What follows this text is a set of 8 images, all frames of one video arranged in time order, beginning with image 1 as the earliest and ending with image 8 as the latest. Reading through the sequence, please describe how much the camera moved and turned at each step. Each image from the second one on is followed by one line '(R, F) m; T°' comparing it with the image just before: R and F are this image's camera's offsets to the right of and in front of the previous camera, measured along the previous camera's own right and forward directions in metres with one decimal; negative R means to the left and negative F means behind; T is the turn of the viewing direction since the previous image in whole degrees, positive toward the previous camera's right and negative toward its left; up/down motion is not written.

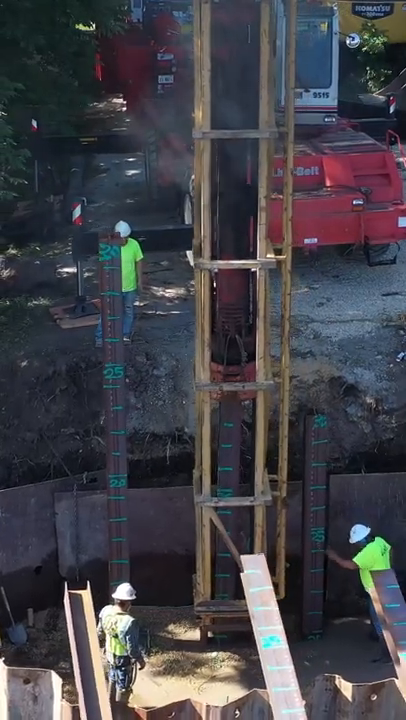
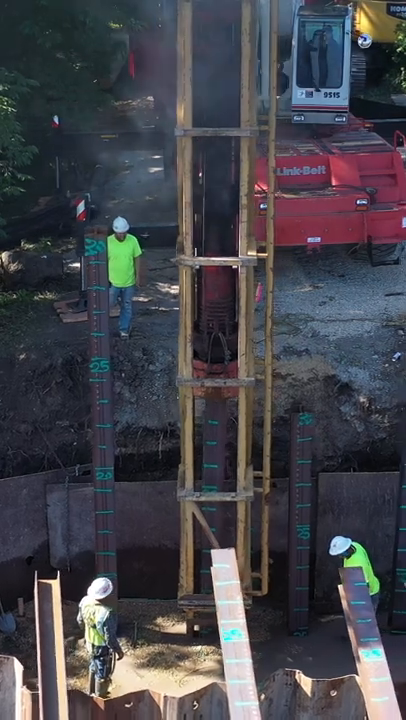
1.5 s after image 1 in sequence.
(+0.5, -0.1) m; -3°
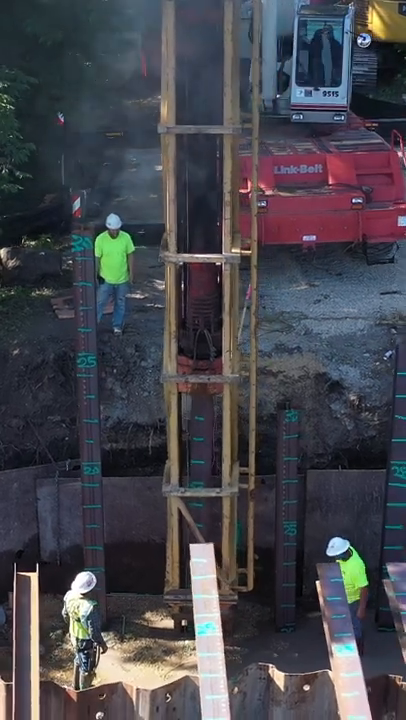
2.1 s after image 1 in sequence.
(+0.3, -0.1) m; -1°
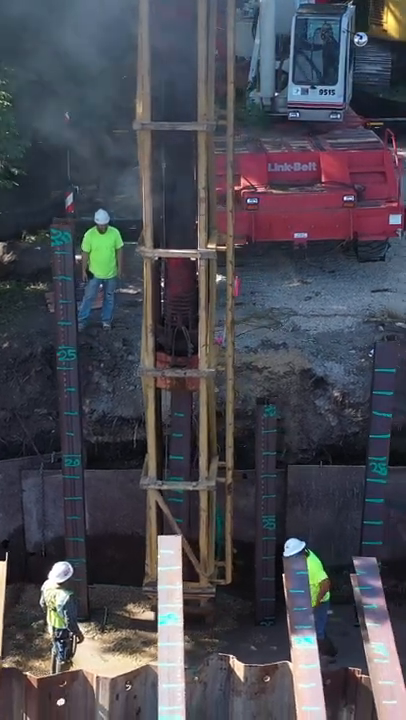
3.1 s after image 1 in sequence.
(+0.4, -0.1) m; -2°
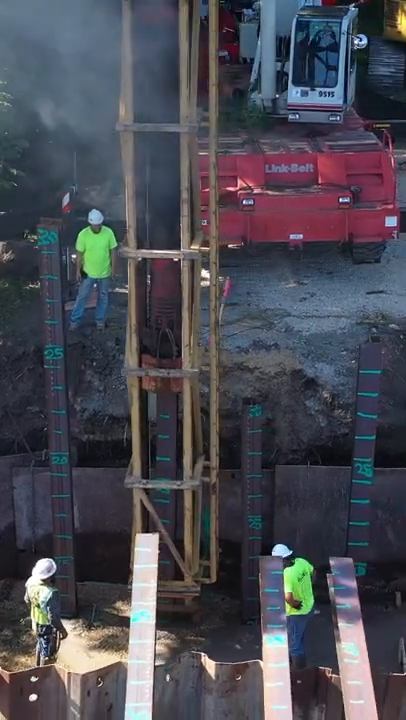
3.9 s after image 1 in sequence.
(+0.3, -0.1) m; -1°
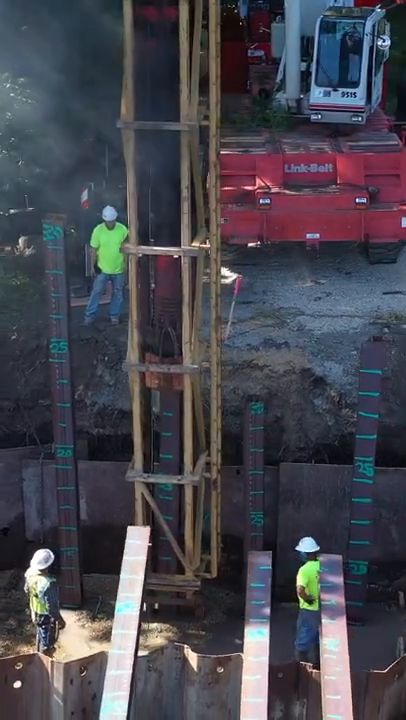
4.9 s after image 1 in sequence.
(+0.4, -0.1) m; -3°
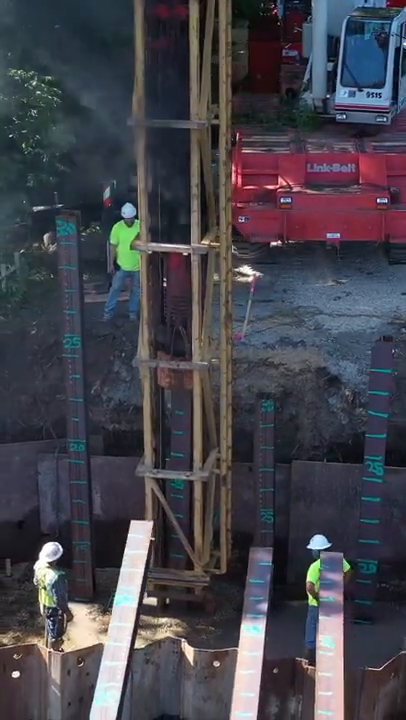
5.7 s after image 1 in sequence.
(+0.3, -0.1) m; -2°
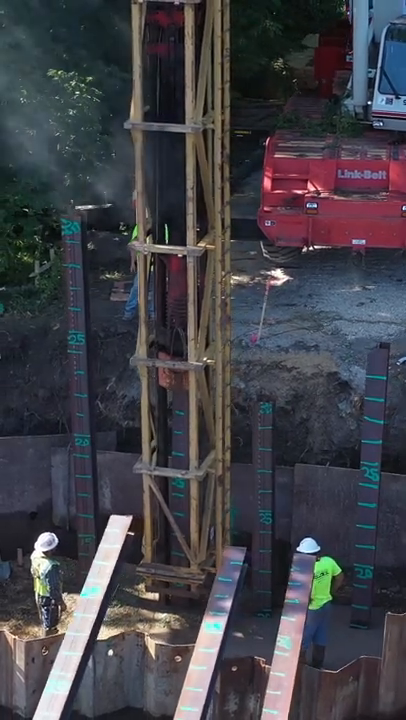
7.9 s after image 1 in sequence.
(+0.9, -0.1) m; -5°
